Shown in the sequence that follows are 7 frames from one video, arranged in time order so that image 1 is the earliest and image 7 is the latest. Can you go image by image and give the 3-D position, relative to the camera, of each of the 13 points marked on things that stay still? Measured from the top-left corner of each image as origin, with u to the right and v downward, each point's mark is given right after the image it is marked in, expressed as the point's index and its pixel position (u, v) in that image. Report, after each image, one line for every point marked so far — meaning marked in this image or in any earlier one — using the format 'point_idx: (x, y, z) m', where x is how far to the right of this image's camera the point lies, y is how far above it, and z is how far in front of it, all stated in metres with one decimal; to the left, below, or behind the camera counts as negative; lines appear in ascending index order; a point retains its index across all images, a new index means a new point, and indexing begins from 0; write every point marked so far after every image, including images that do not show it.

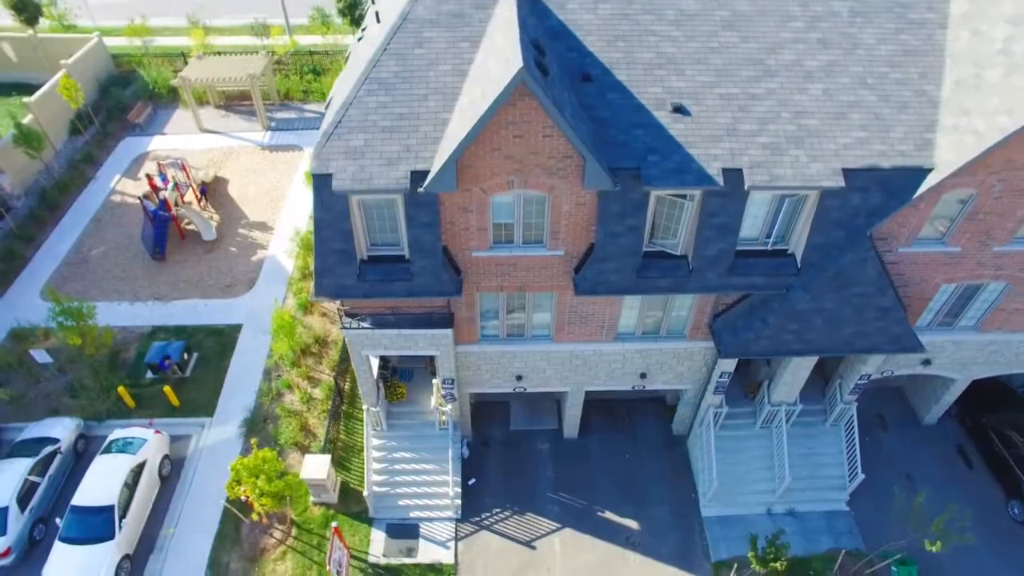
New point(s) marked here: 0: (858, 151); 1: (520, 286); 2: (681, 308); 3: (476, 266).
0: (+8.1, +3.2, +14.8) m
1: (+0.2, +0.1, +16.9) m
2: (+4.8, -0.5, +17.9) m
3: (-0.9, +0.6, +16.3) m
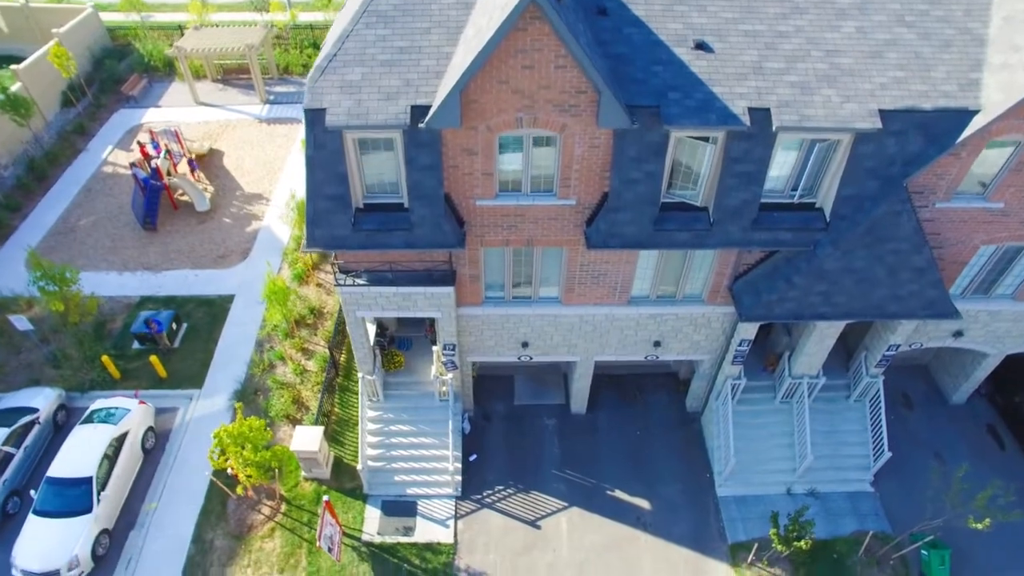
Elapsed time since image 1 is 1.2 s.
0: (+8.3, +4.3, +13.6) m
1: (+0.4, +1.2, +15.7) m
2: (+5.0, +0.6, +16.8) m
3: (-0.8, +1.7, +15.2) m
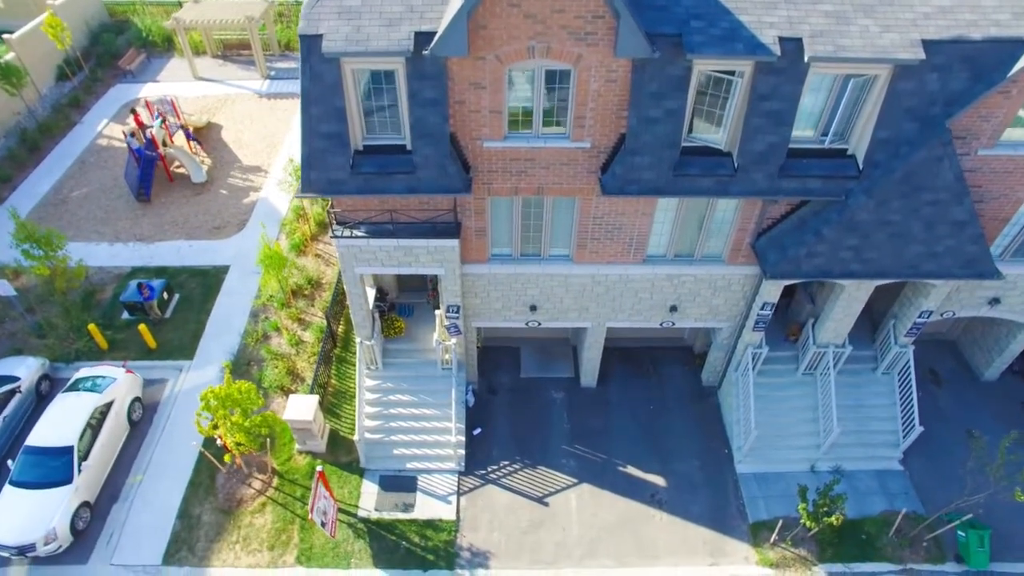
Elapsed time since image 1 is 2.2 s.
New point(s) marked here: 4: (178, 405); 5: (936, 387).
0: (+8.5, +5.4, +12.6) m
1: (+0.6, +2.3, +14.7) m
2: (+5.2, +1.6, +15.7) m
3: (-0.5, +2.9, +14.2) m
4: (-10.4, -3.6, +19.6) m
5: (+13.2, -3.1, +19.6) m
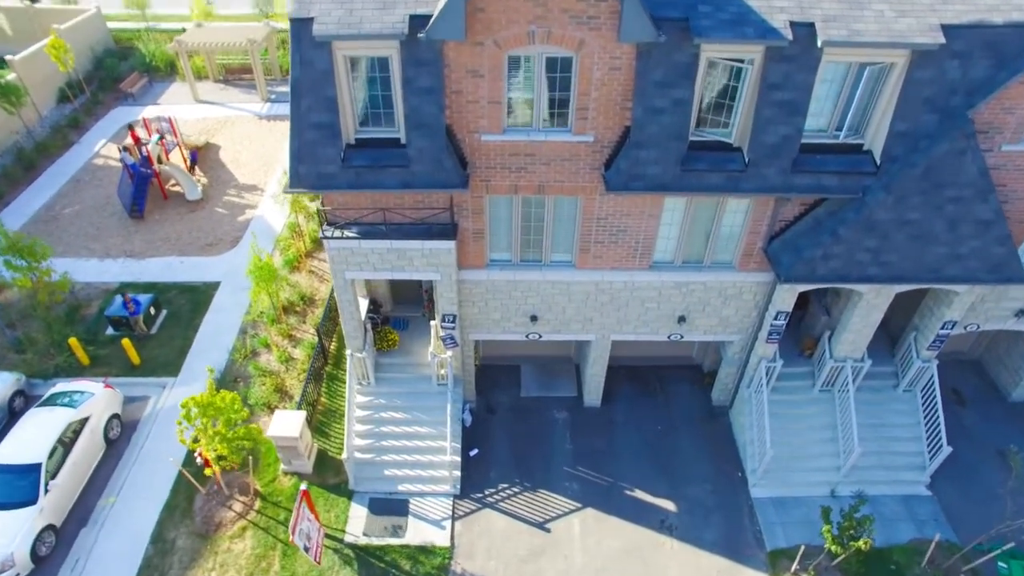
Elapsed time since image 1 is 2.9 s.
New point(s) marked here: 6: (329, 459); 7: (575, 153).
0: (+8.5, +5.4, +12.1) m
1: (+0.6, +2.2, +14.0) m
2: (+5.2, +1.5, +14.9) m
3: (-0.6, +2.8, +13.5) m
4: (-10.4, -4.0, +18.6) m
5: (+13.2, -3.5, +18.5) m
6: (-5.1, -4.7, +17.5) m
7: (+1.4, +2.9, +13.4) m
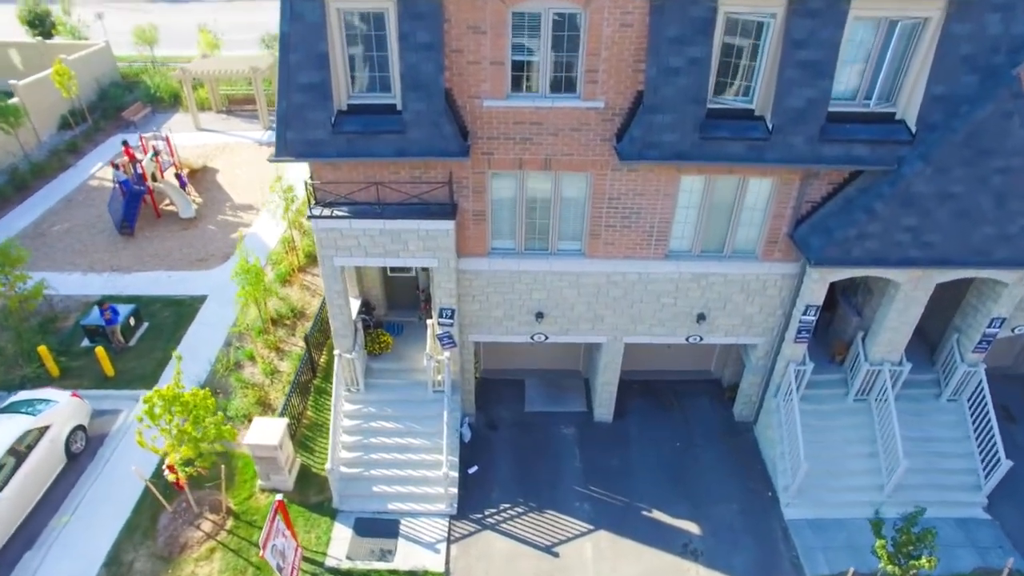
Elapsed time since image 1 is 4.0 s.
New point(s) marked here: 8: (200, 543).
0: (+8.6, +5.9, +11.3) m
1: (+0.7, +2.6, +12.9) m
2: (+5.2, +1.7, +13.8) m
3: (-0.5, +3.3, +12.5) m
4: (-10.3, -4.0, +16.9) m
5: (+13.3, -3.6, +16.8) m
6: (-5.0, -4.7, +15.8) m
7: (+1.4, +3.3, +12.5) m
8: (-7.2, -5.9, +14.5) m
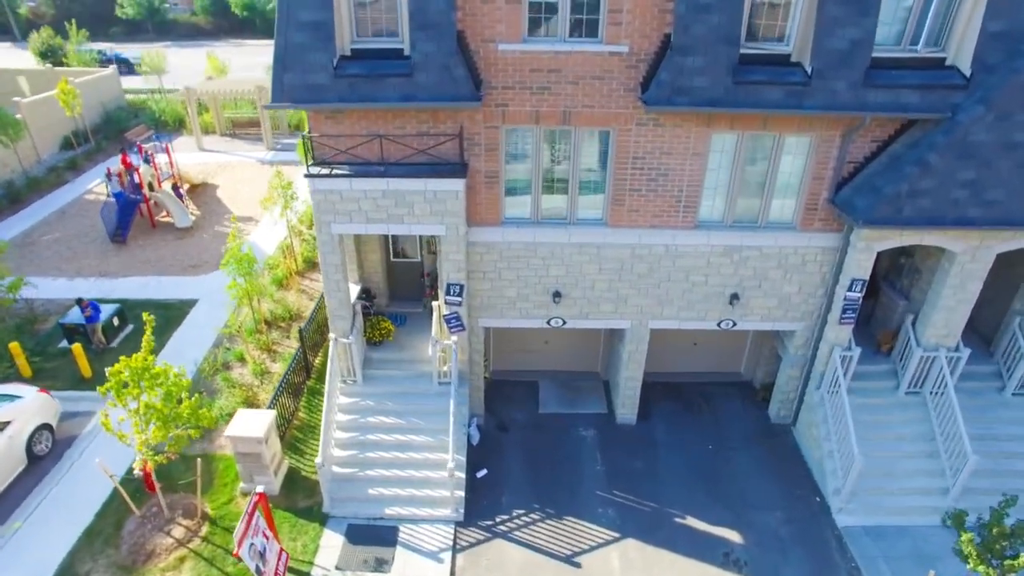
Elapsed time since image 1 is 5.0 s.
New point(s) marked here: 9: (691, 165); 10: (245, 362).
0: (+8.9, +6.7, +10.6) m
1: (+1.0, +3.3, +11.9) m
2: (+5.5, +2.3, +12.7) m
3: (-0.2, +4.0, +11.6) m
4: (-10.0, -3.7, +15.3) m
5: (+13.6, -3.3, +15.1) m
6: (-4.7, -4.2, +14.0) m
7: (+1.7, +4.0, +11.5) m
8: (-6.9, -5.3, +12.6) m
9: (+3.5, +2.4, +12.4) m
10: (-7.4, -2.0, +17.3) m
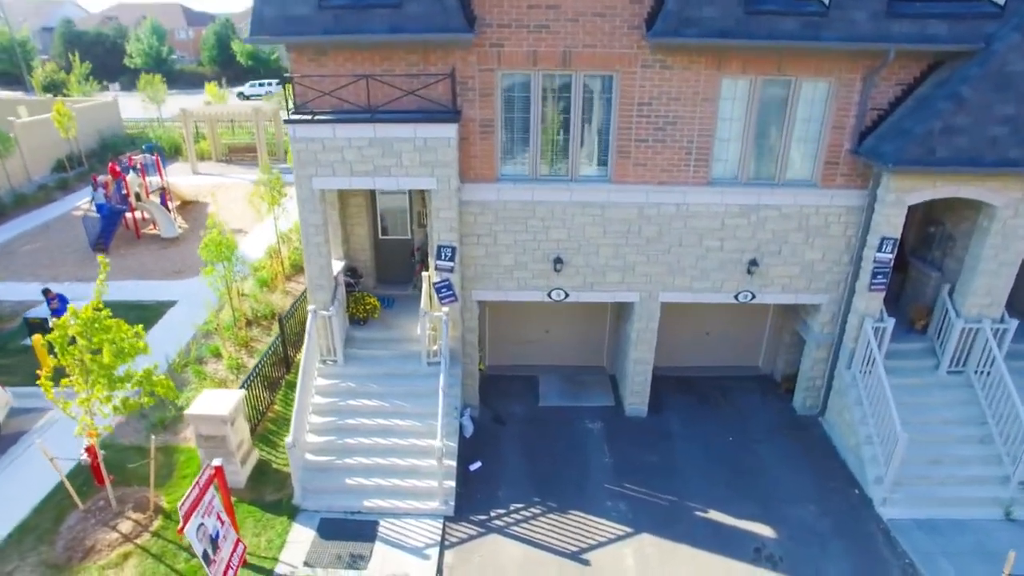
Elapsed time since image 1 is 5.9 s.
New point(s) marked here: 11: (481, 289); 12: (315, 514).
0: (+8.8, +7.7, +10.1) m
1: (+0.9, +4.1, +11.1) m
2: (+5.5, +3.1, +11.7) m
3: (-0.2, +4.8, +10.8) m
4: (-10.1, -3.2, +13.8) m
5: (+13.5, -2.8, +13.5) m
6: (-4.7, -3.6, +12.4) m
7: (+1.7, +4.9, +10.8) m
8: (-6.9, -4.5, +10.9) m
9: (+3.4, +3.2, +11.5) m
10: (-7.4, -1.8, +15.9) m
11: (-0.6, 0.0, +12.8) m
12: (-3.6, -4.1, +11.5) m
